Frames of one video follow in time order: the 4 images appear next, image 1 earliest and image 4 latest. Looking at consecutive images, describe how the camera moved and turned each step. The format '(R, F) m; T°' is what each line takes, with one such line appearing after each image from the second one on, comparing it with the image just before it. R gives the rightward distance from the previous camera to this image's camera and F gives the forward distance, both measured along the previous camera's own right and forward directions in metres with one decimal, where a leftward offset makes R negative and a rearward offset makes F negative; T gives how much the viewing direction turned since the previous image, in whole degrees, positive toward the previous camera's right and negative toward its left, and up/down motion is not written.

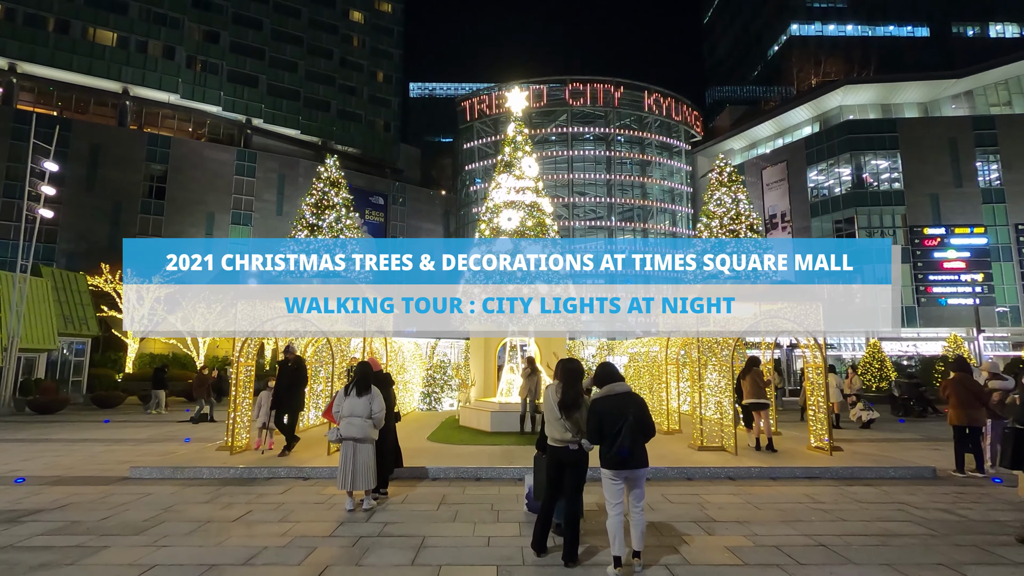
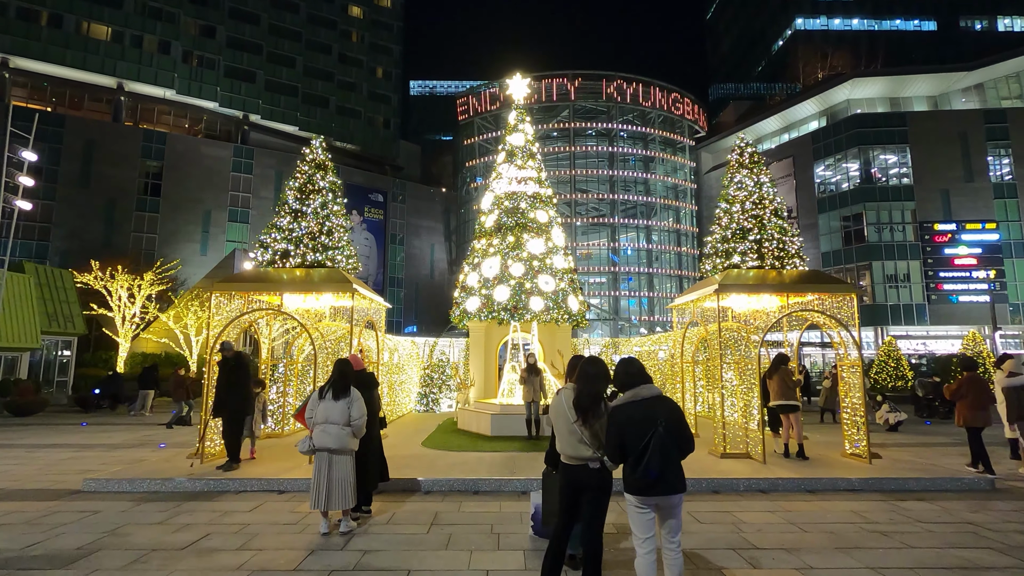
(0.0, +0.8) m; 0°
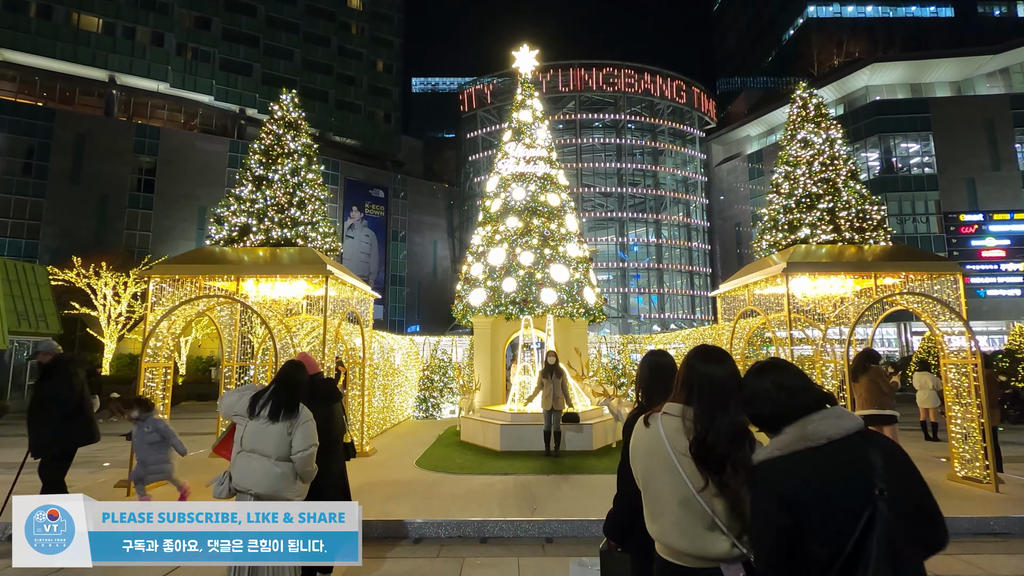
(-0.1, +1.7) m; 0°
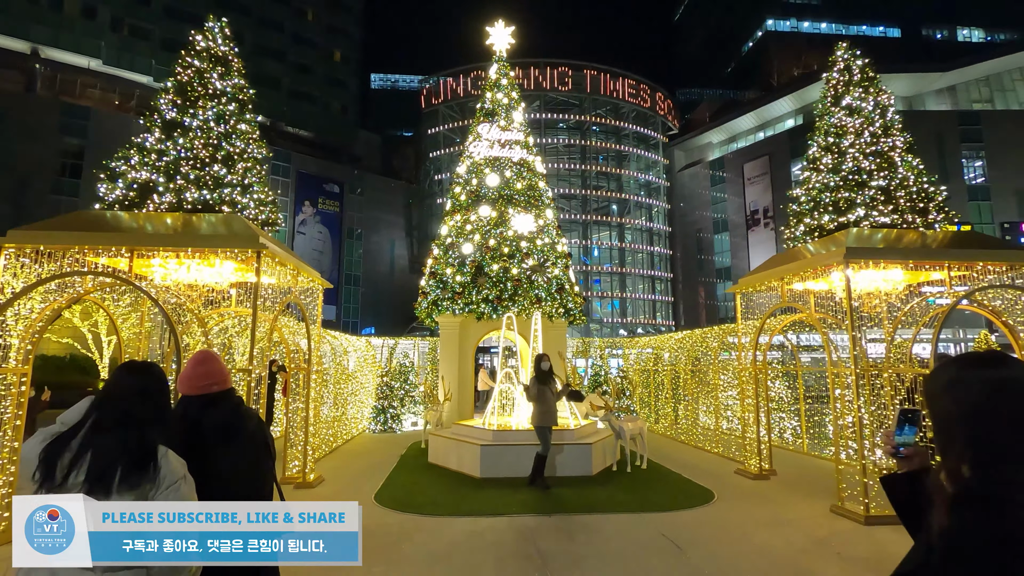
(-0.4, +1.5) m; +5°
